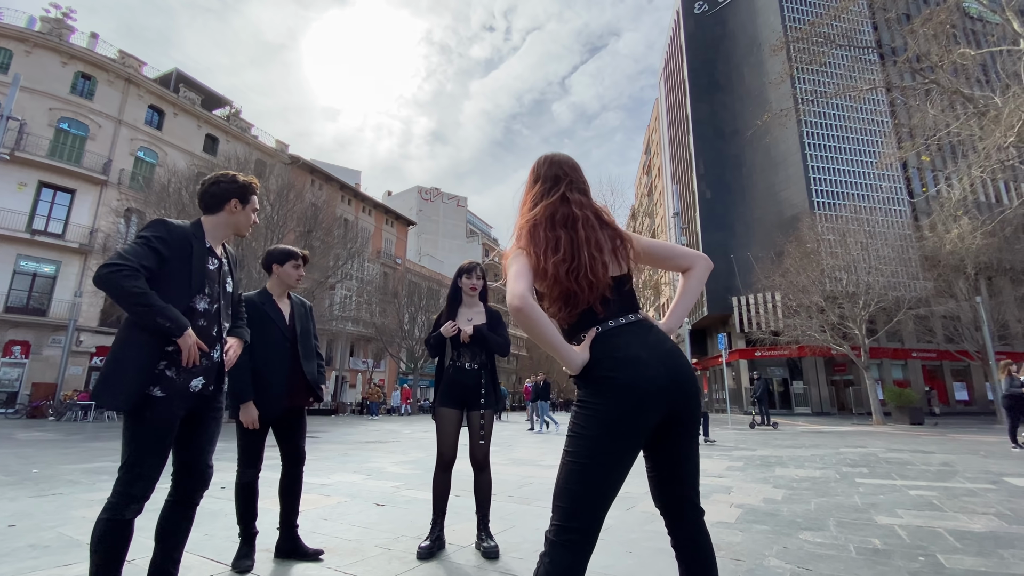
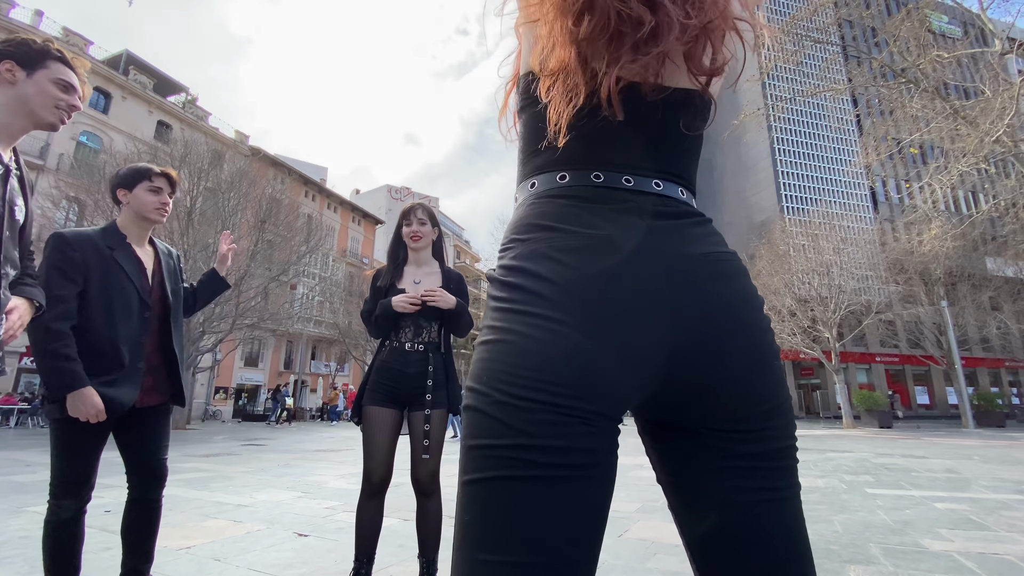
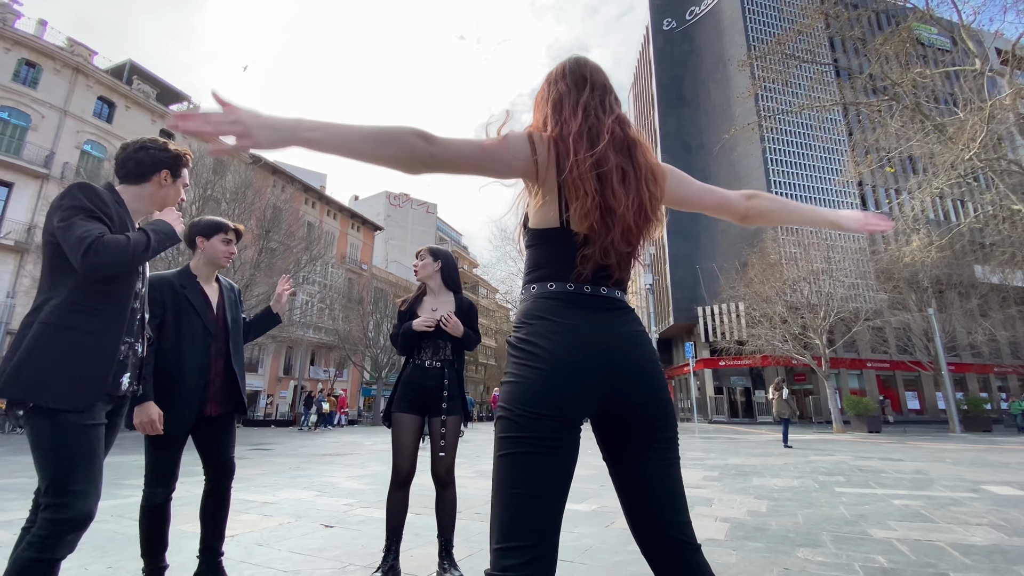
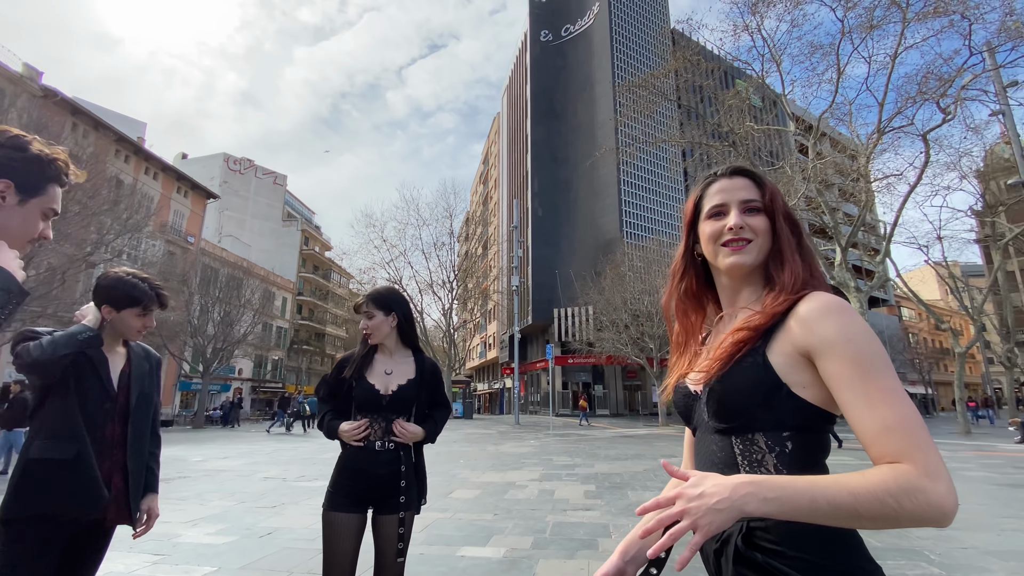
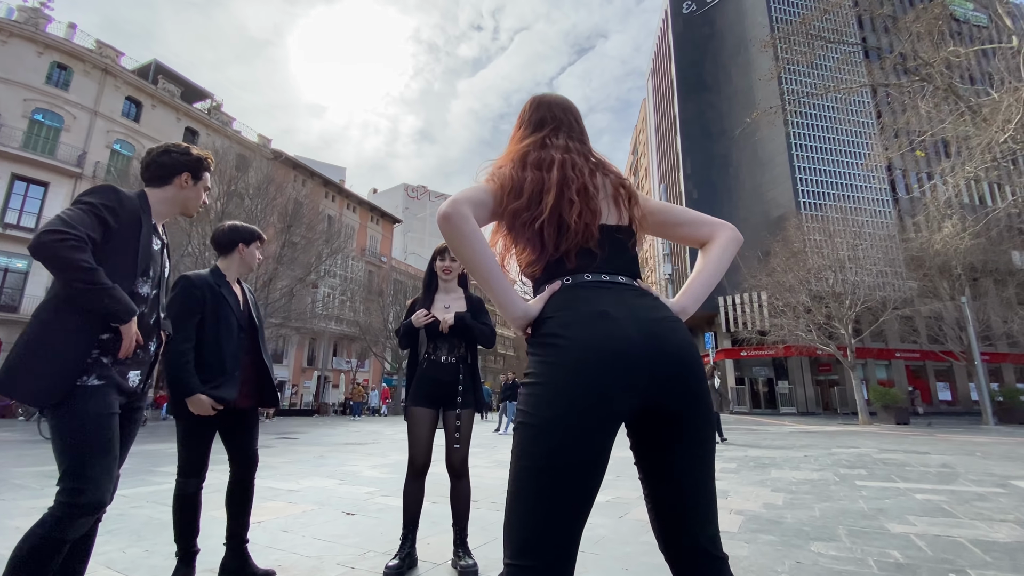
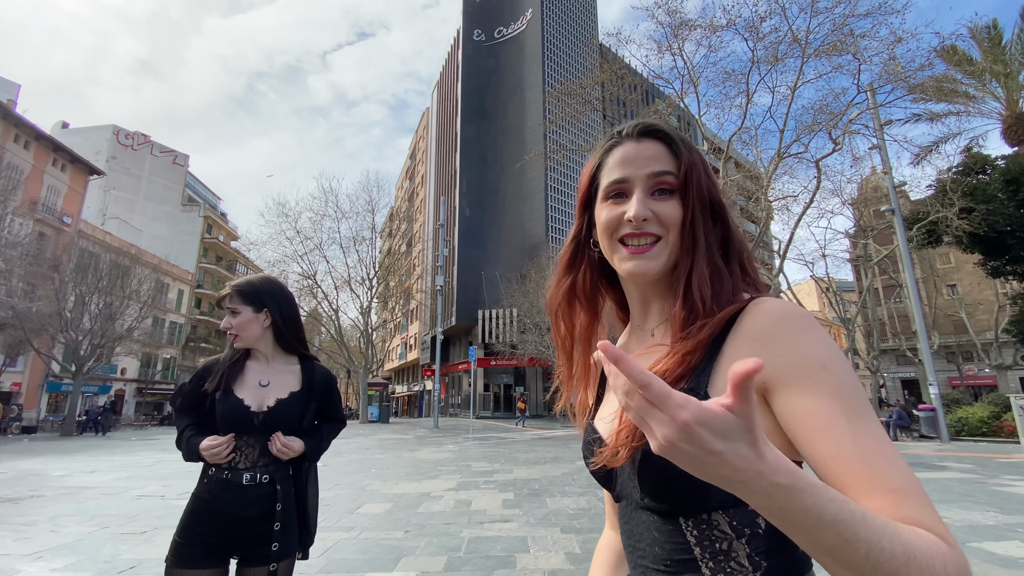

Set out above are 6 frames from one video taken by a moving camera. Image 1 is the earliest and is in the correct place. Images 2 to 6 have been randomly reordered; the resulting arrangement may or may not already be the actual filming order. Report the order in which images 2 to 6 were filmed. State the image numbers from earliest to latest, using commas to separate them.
5, 2, 3, 4, 6
